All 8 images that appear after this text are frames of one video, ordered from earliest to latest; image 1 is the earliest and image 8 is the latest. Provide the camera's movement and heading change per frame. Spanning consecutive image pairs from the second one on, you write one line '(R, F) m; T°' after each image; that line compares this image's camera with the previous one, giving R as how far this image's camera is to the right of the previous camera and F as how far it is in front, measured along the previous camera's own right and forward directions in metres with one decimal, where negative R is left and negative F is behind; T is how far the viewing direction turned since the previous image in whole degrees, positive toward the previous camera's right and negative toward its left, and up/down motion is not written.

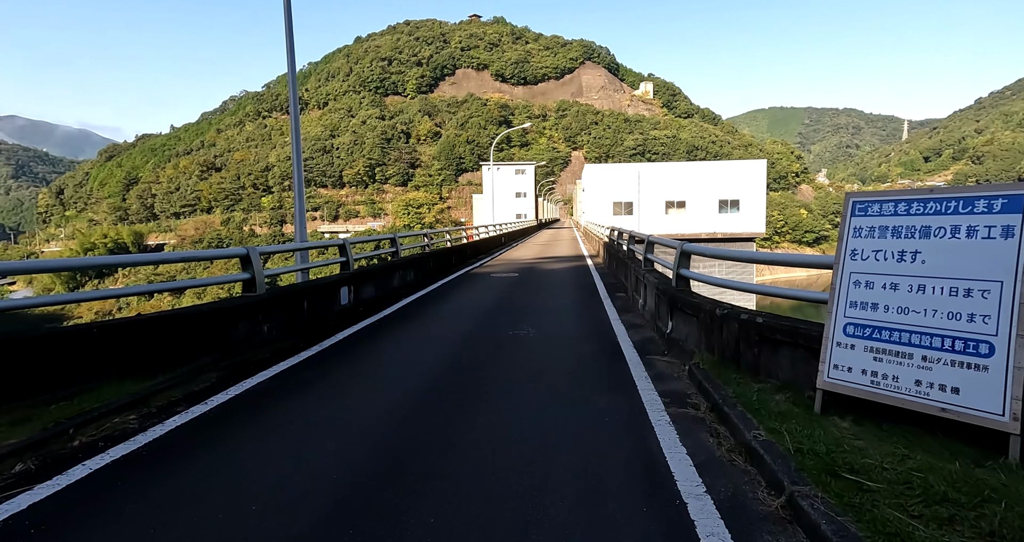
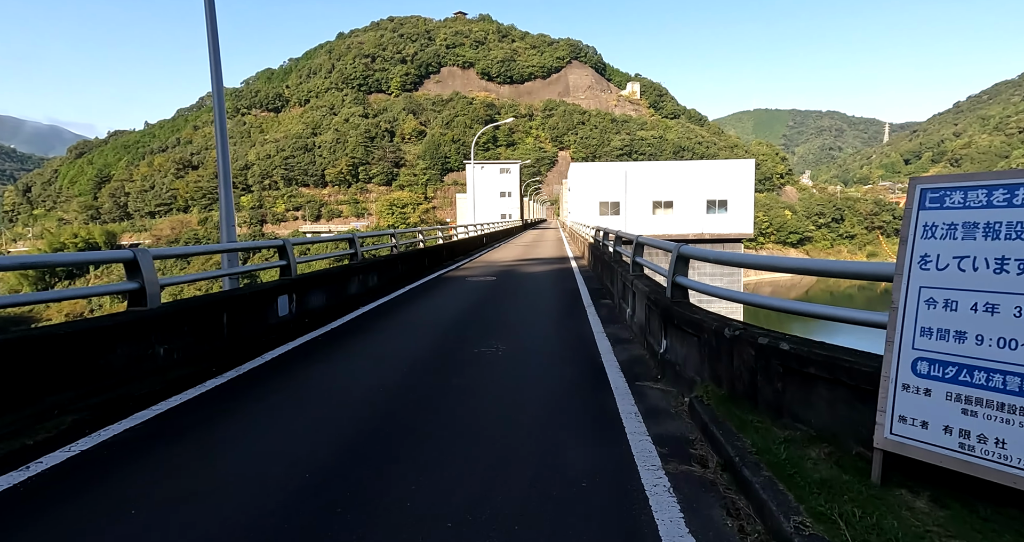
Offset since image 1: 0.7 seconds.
(+0.1, +0.6) m; +1°
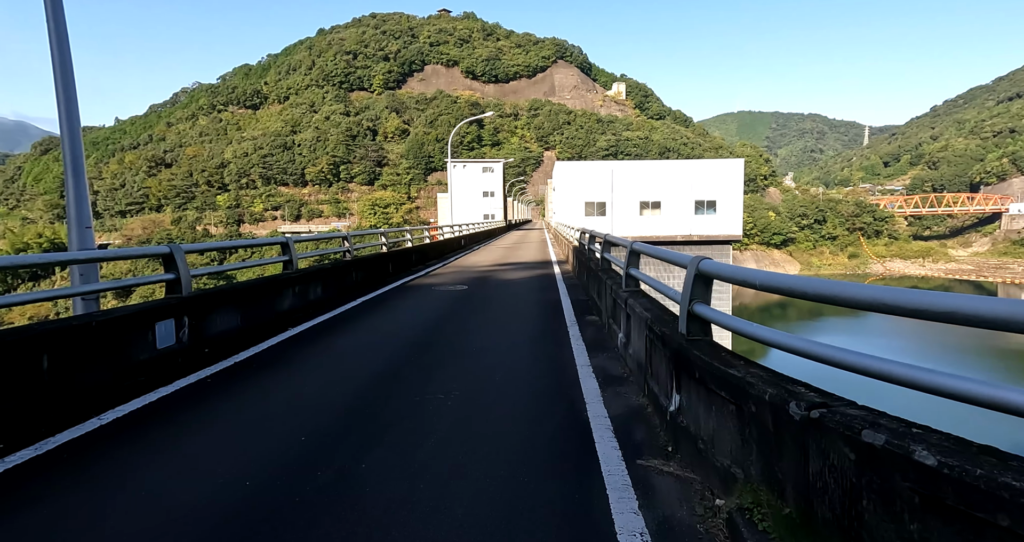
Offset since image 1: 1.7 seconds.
(+0.1, +0.9) m; +1°
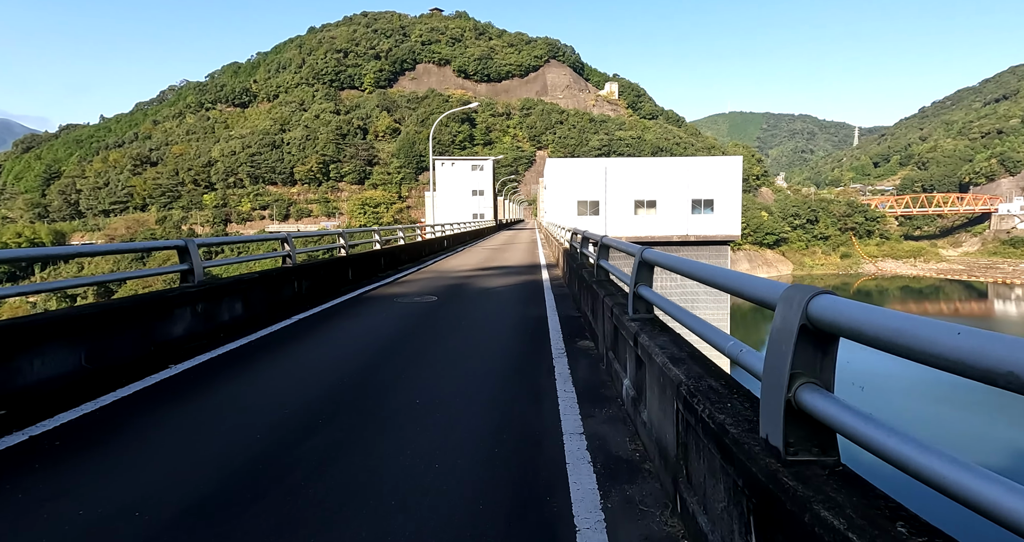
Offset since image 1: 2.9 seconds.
(+0.1, +0.6) m; +1°
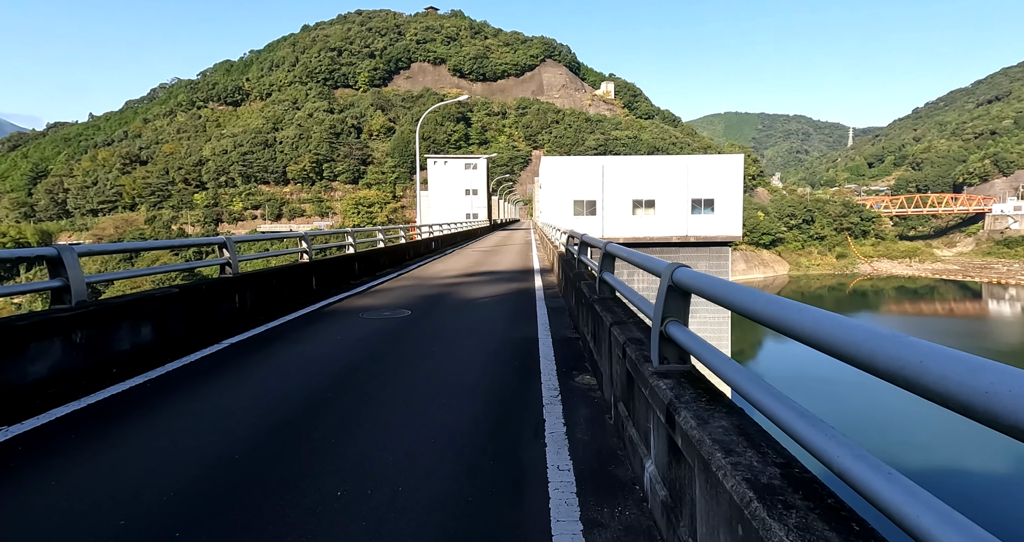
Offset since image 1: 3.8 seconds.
(0.0, +0.5) m; 0°
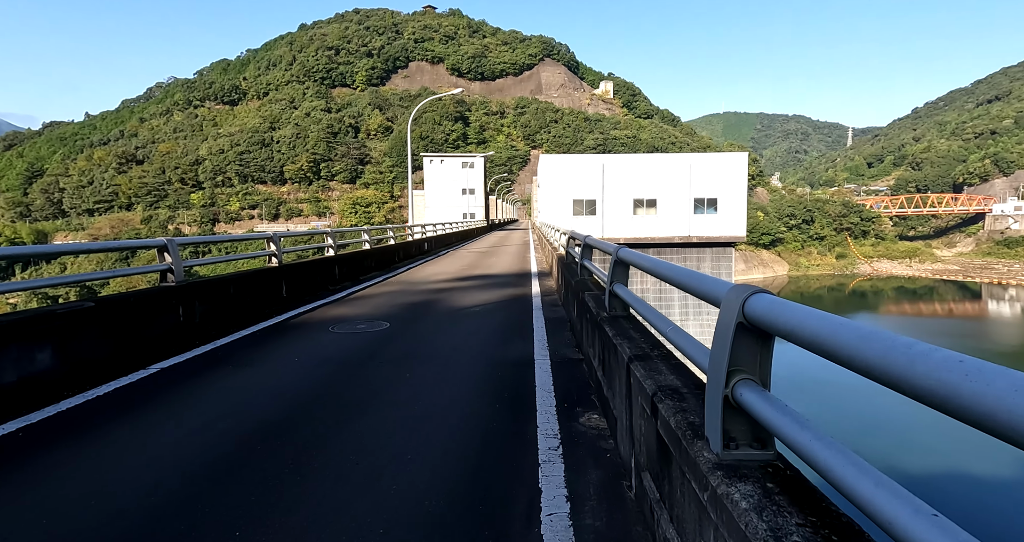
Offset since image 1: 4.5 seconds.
(0.0, +0.3) m; 0°
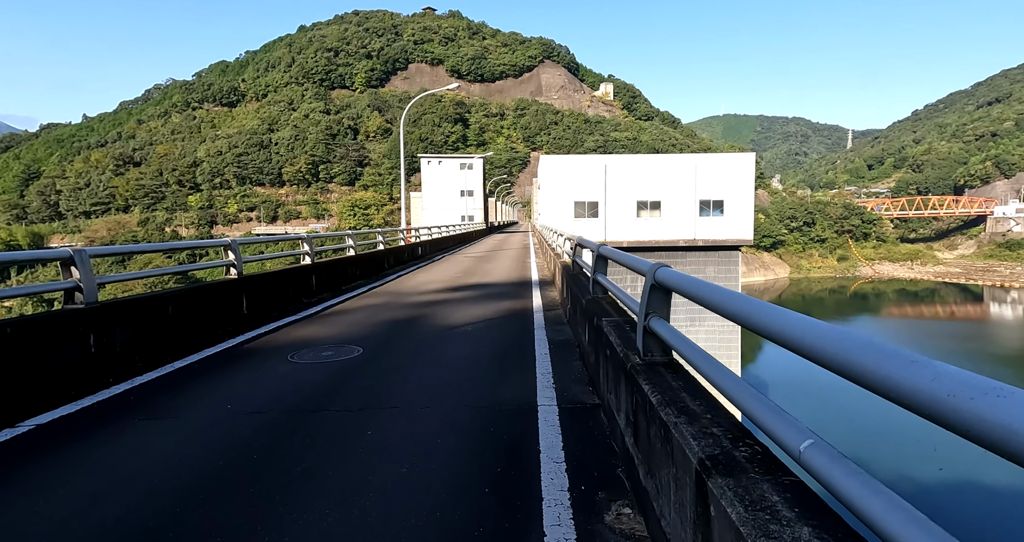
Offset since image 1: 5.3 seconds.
(0.0, +0.4) m; 0°
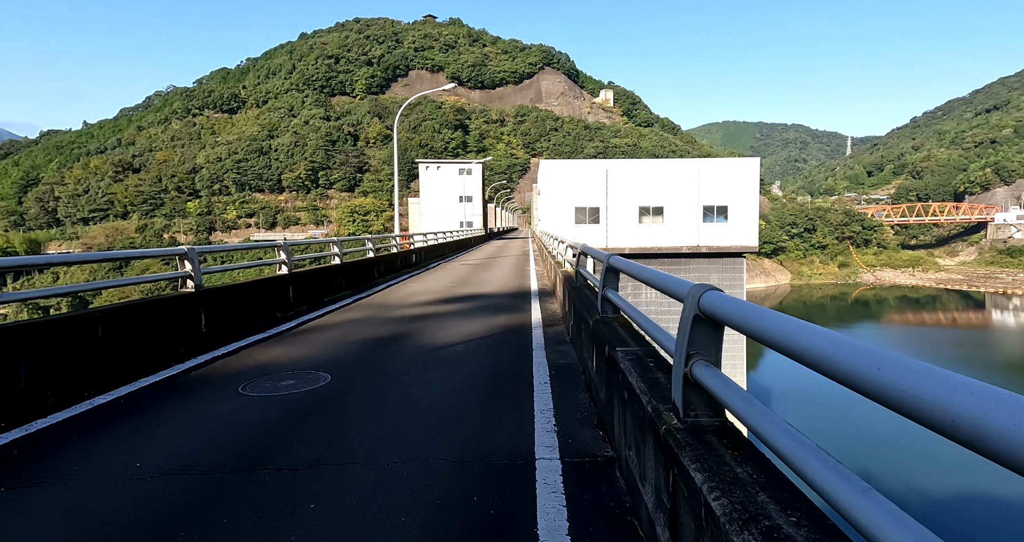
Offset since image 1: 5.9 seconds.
(0.0, +0.3) m; 0°
